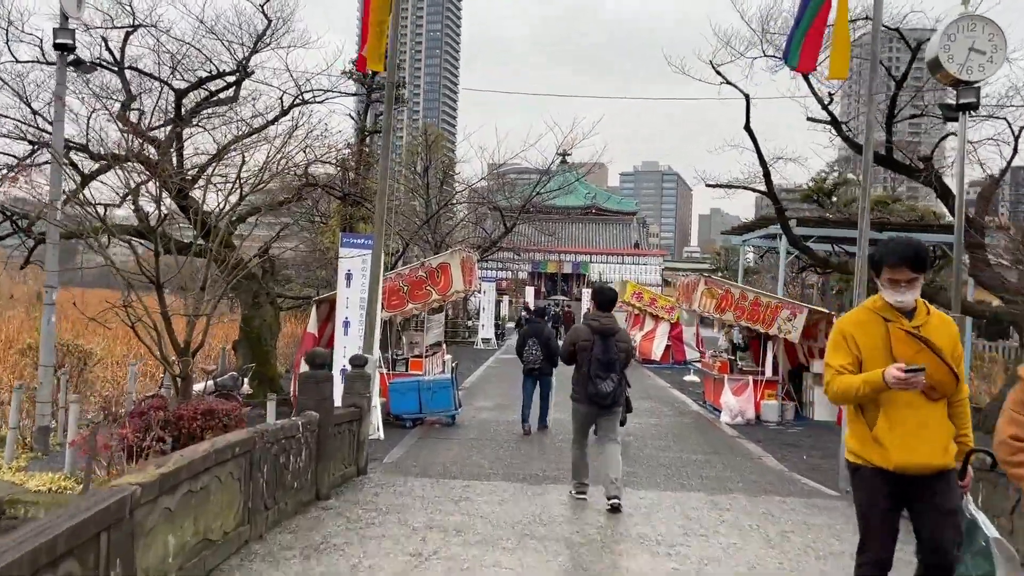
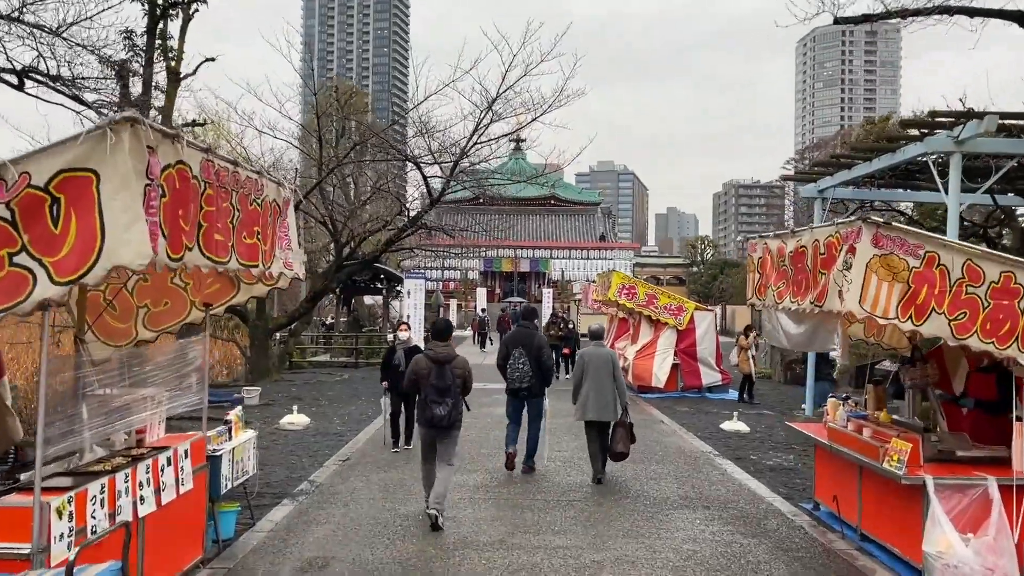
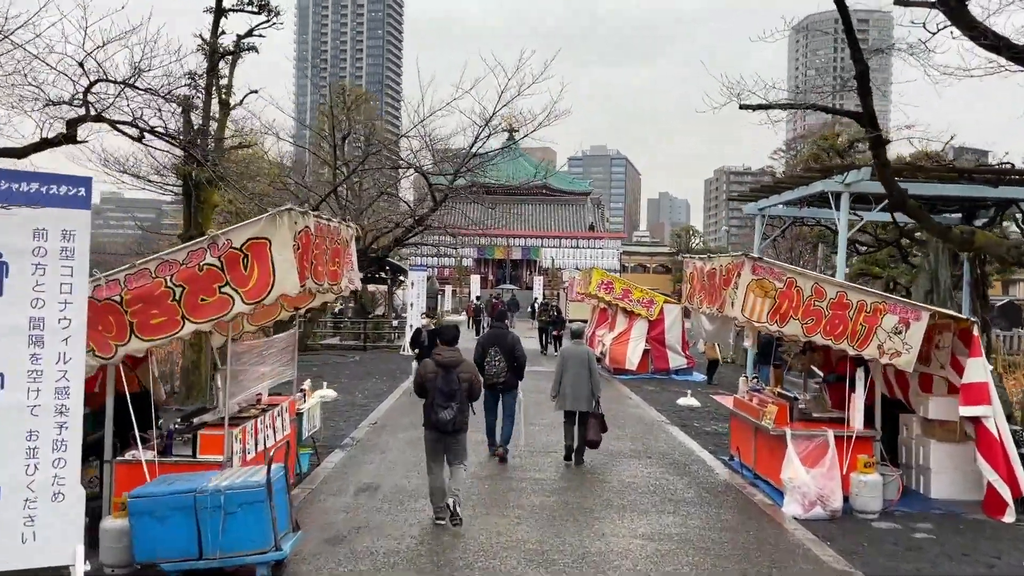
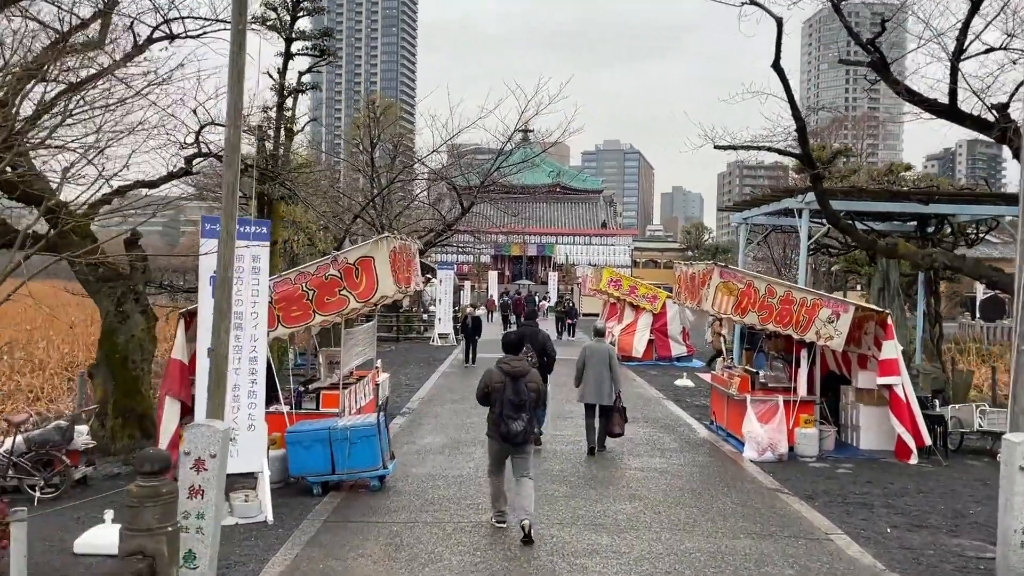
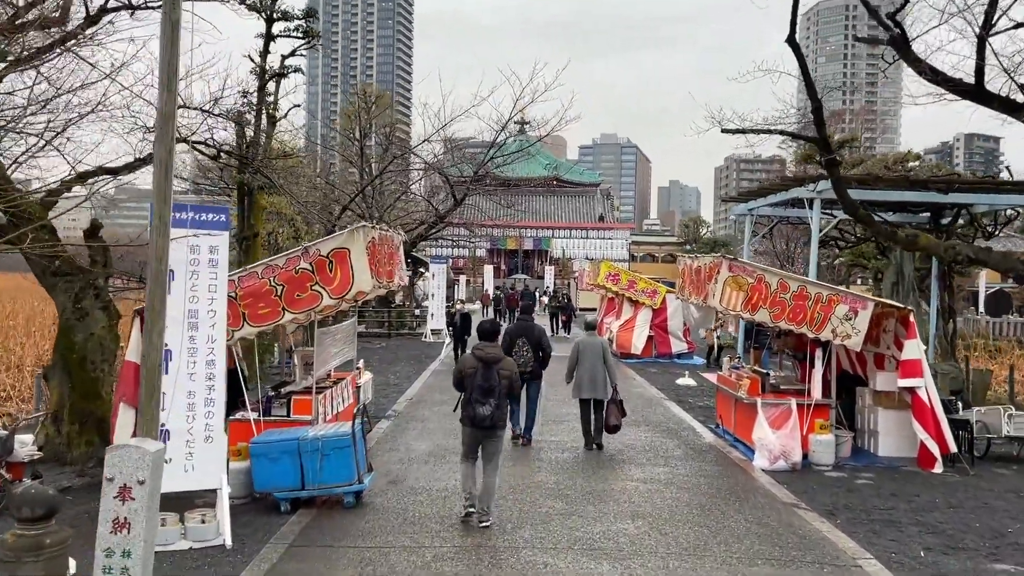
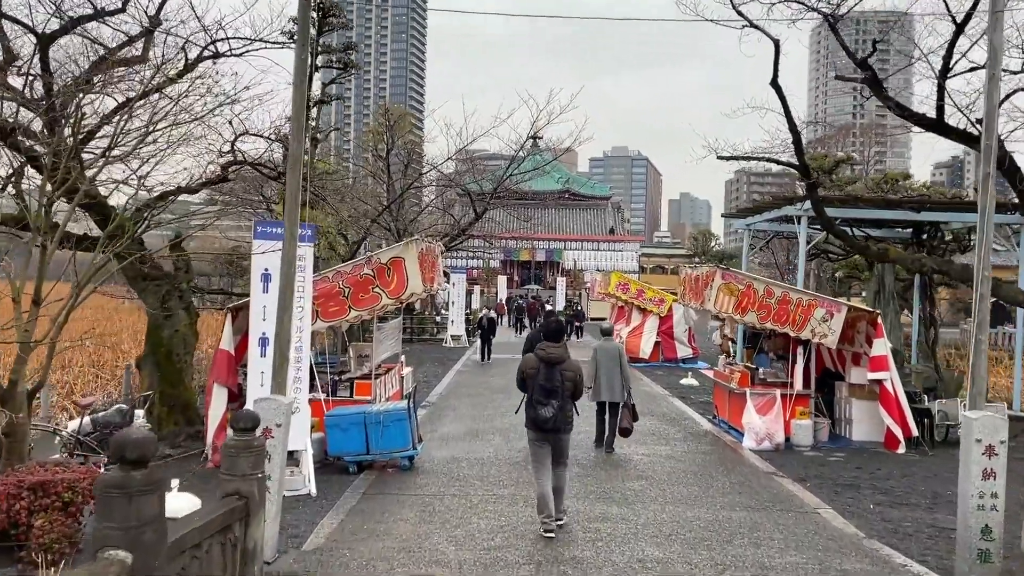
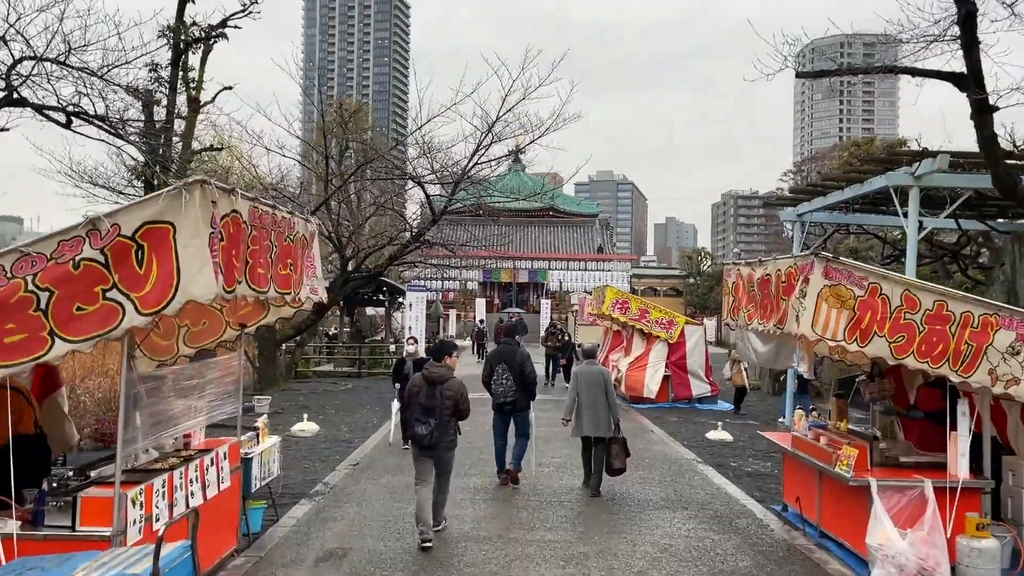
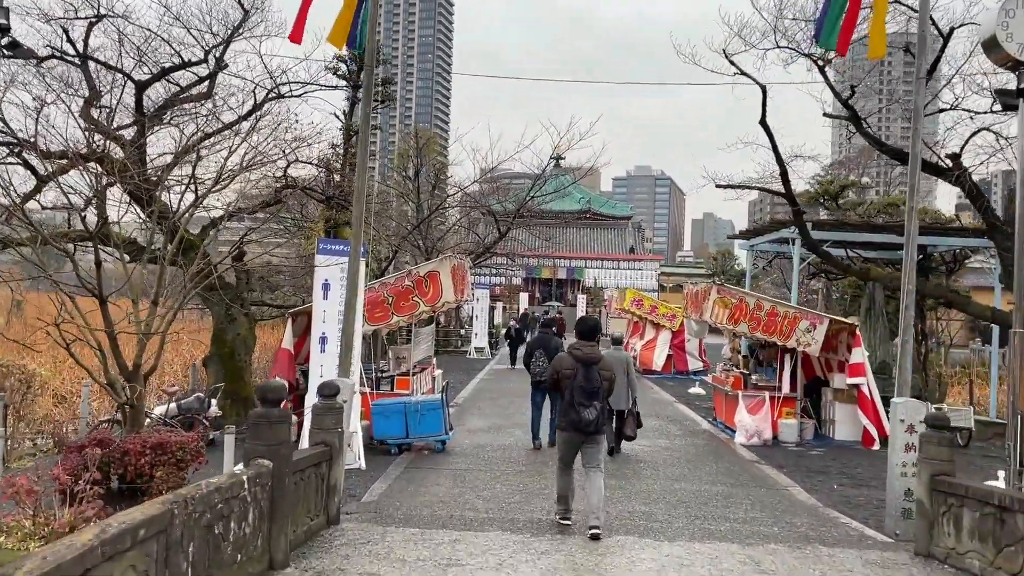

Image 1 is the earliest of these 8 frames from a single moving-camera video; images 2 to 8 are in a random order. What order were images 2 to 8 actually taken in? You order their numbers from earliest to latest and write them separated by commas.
8, 6, 4, 5, 3, 7, 2
